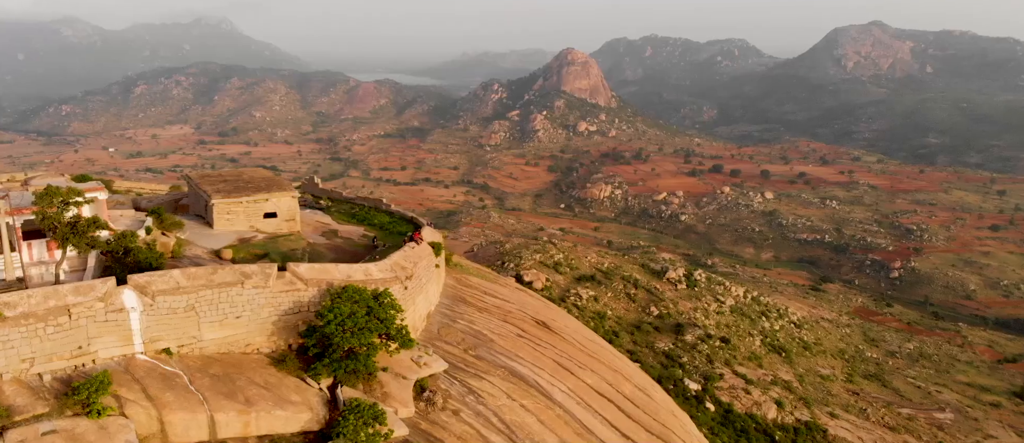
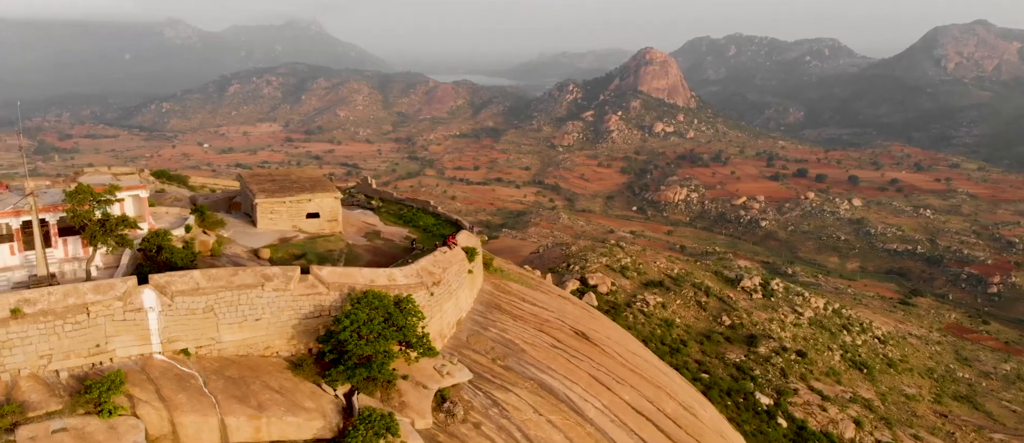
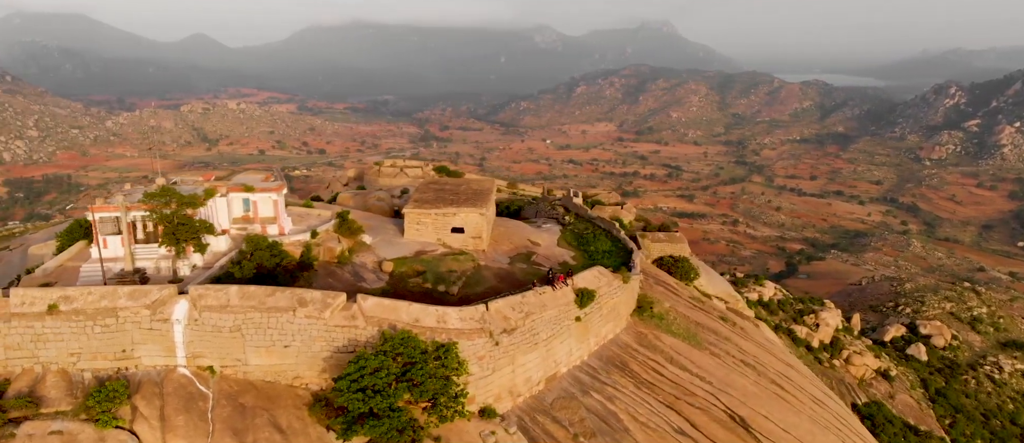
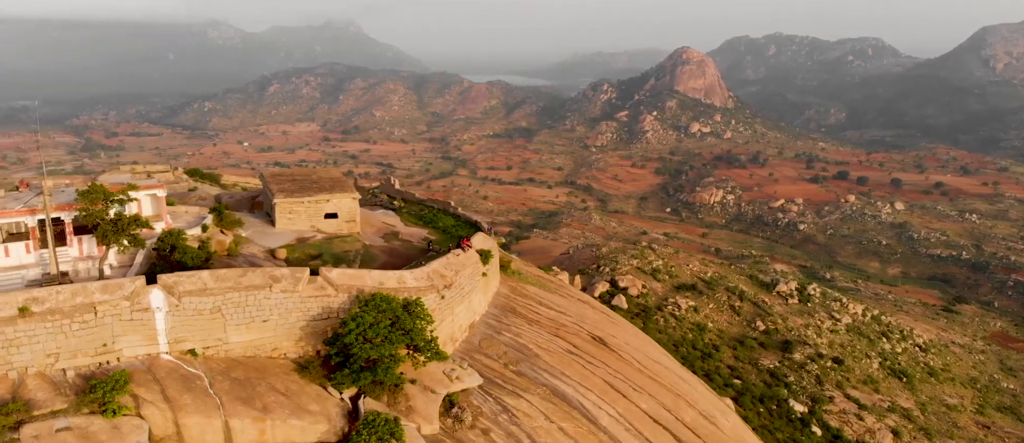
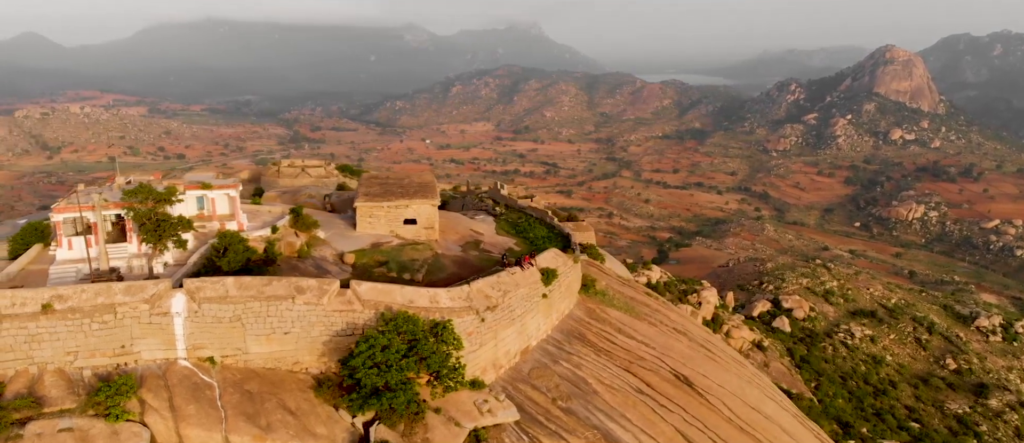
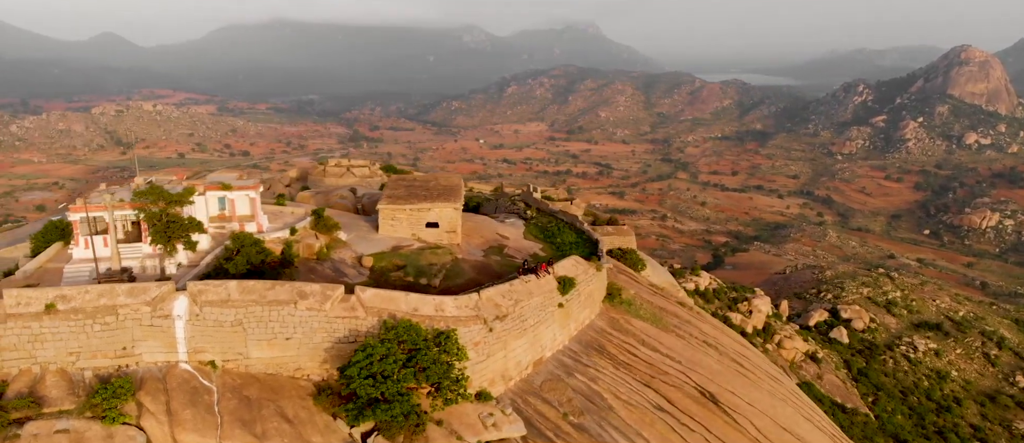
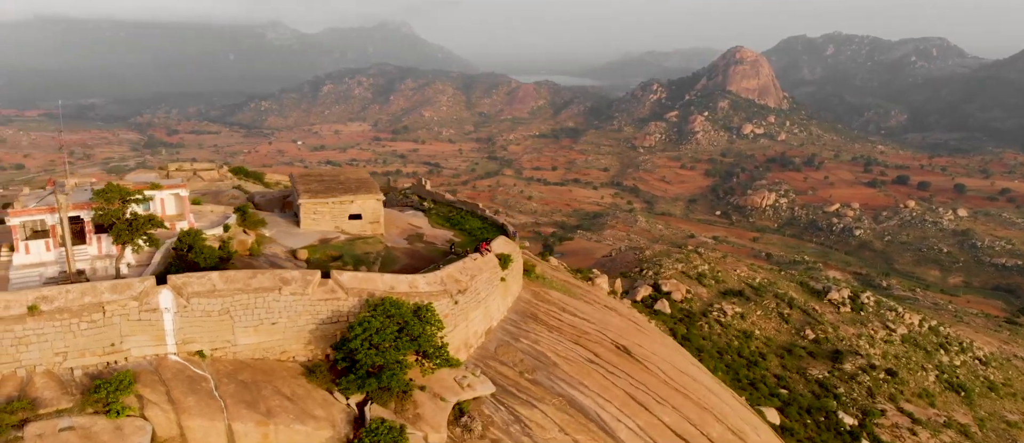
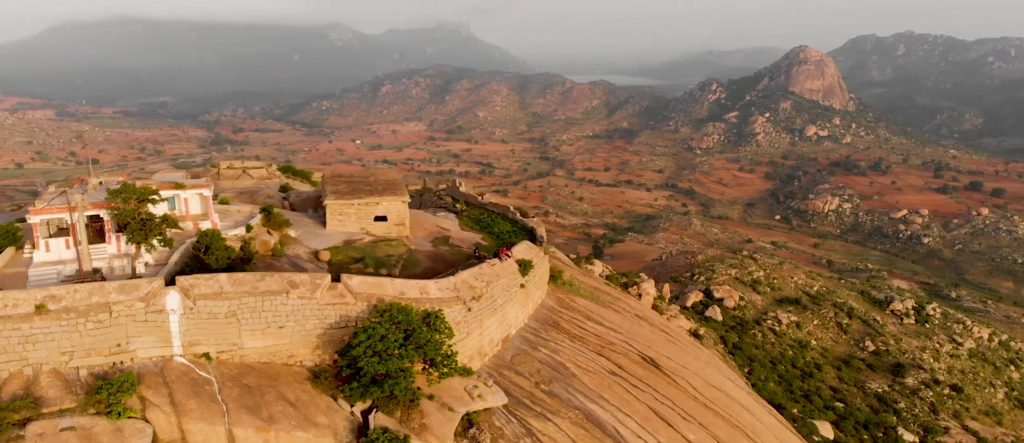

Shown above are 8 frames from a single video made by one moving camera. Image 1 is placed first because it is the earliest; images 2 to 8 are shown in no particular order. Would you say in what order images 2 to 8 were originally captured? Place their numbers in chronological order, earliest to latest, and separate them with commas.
2, 4, 7, 8, 5, 6, 3
